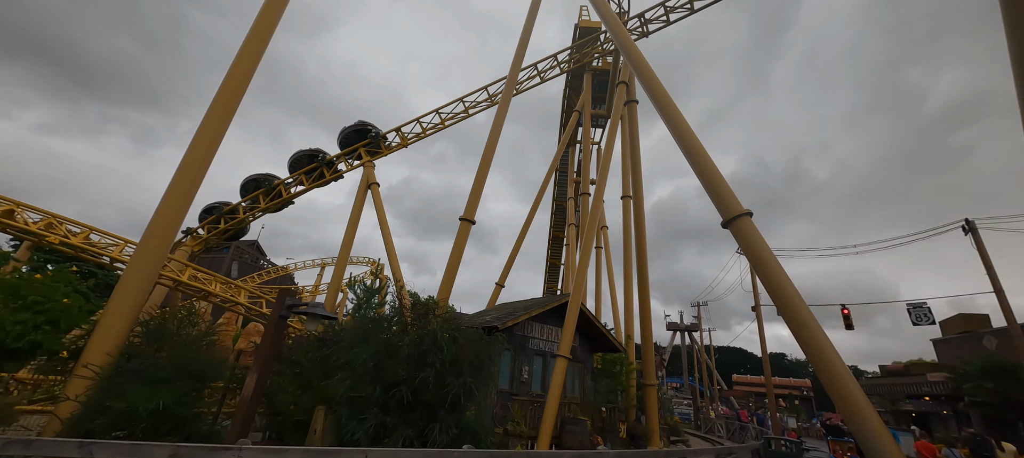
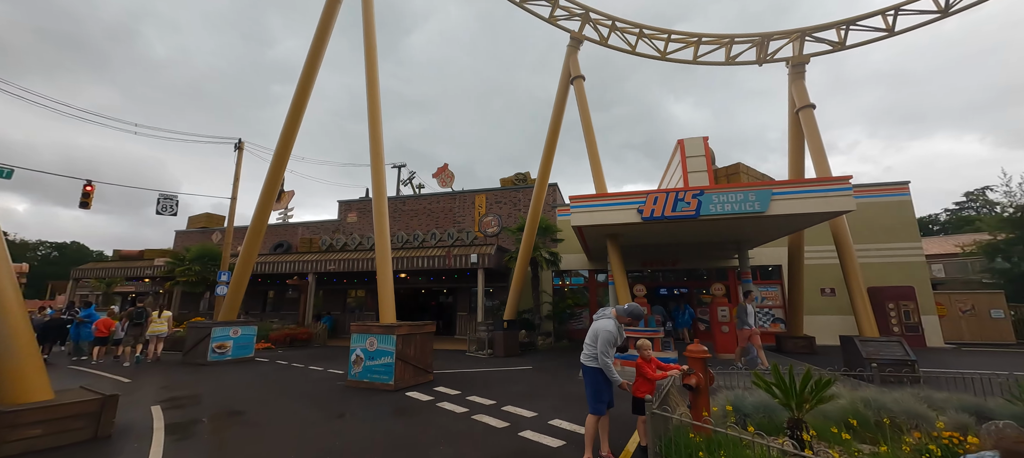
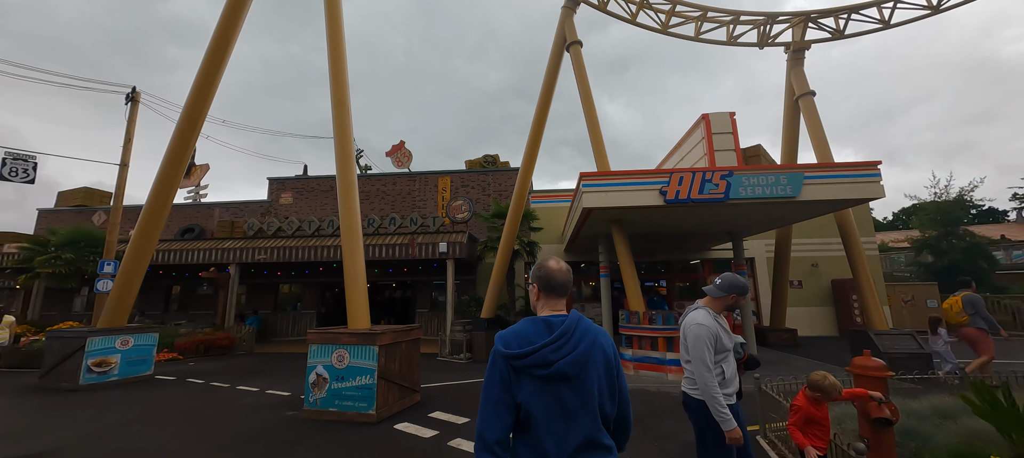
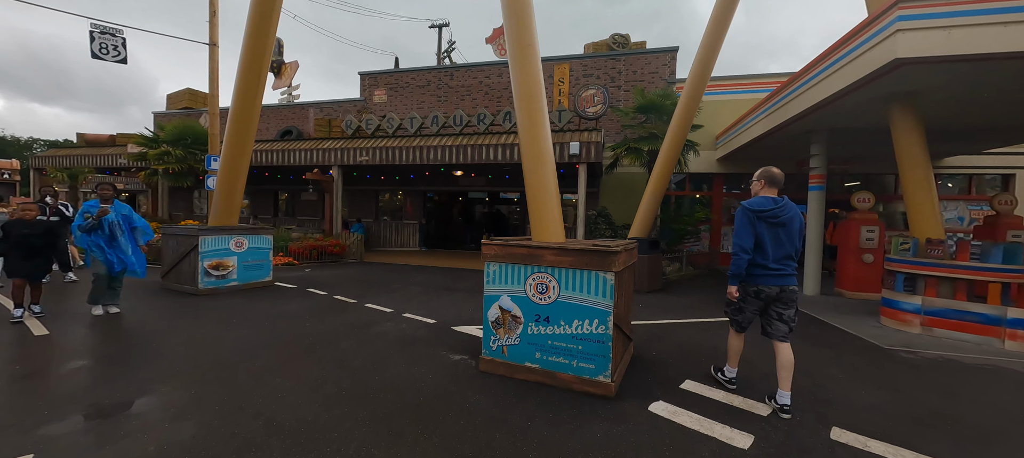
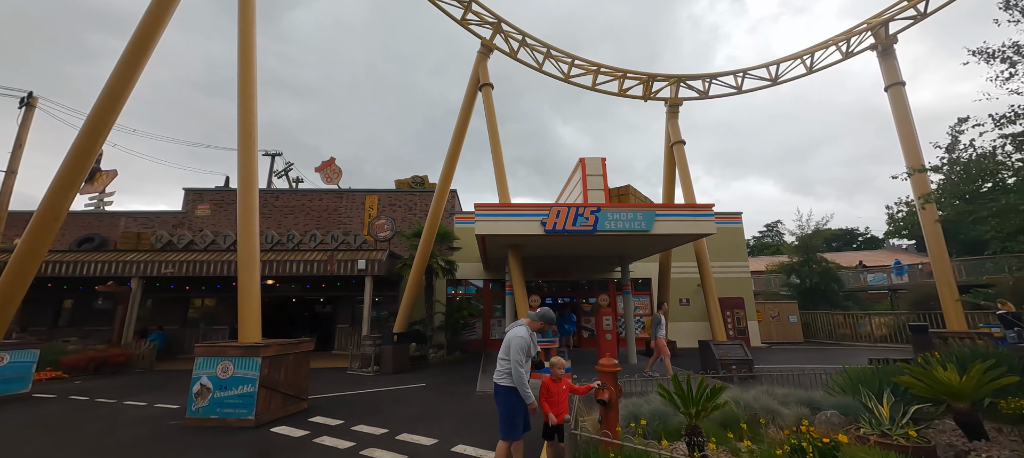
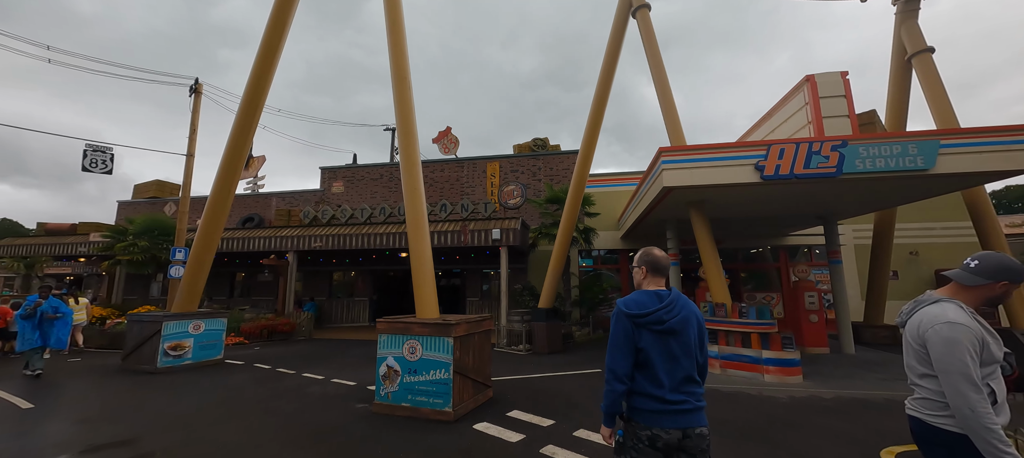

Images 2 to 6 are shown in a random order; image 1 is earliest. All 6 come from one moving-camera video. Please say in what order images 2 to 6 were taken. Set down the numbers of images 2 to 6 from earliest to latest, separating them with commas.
2, 5, 3, 6, 4
